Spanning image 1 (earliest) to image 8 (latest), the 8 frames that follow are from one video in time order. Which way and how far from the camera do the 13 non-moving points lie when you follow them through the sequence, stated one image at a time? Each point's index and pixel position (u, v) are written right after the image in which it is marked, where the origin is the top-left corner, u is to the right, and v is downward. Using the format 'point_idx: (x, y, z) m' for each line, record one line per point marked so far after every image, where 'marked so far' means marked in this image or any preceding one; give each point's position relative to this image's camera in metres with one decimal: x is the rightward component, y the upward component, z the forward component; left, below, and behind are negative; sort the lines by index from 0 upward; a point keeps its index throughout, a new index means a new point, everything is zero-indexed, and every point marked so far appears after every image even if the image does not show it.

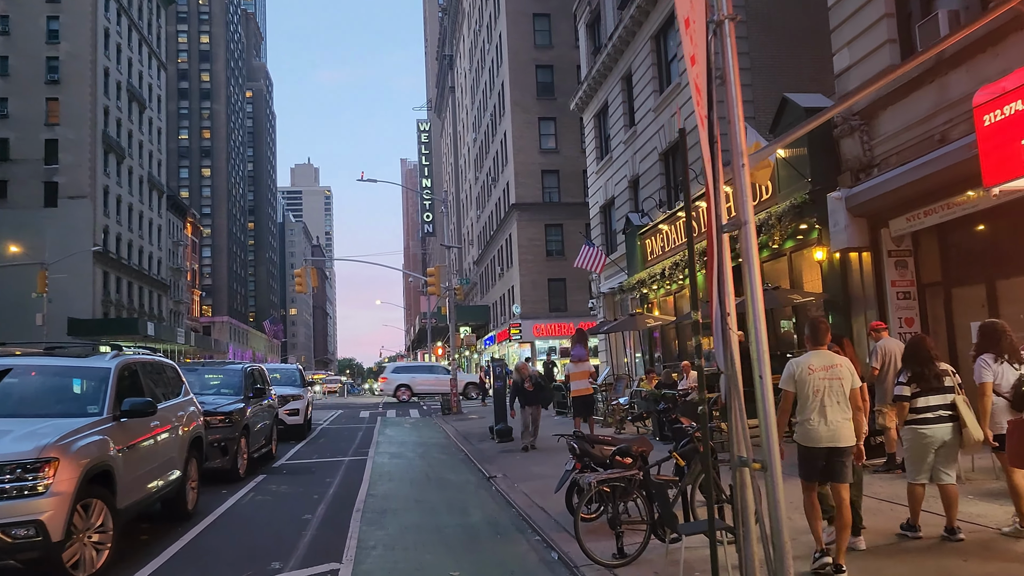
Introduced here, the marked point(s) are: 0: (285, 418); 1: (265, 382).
0: (-5.4, -3.1, +17.5) m
1: (-5.3, -2.0, +15.6) m
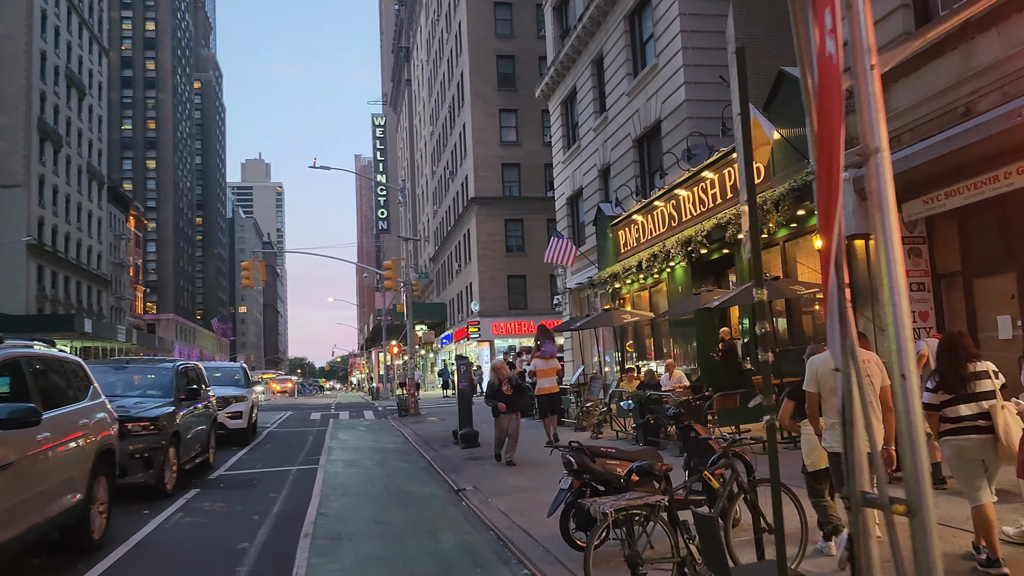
0: (-6.2, -2.9, +15.8) m
1: (-5.9, -1.8, +13.9) m
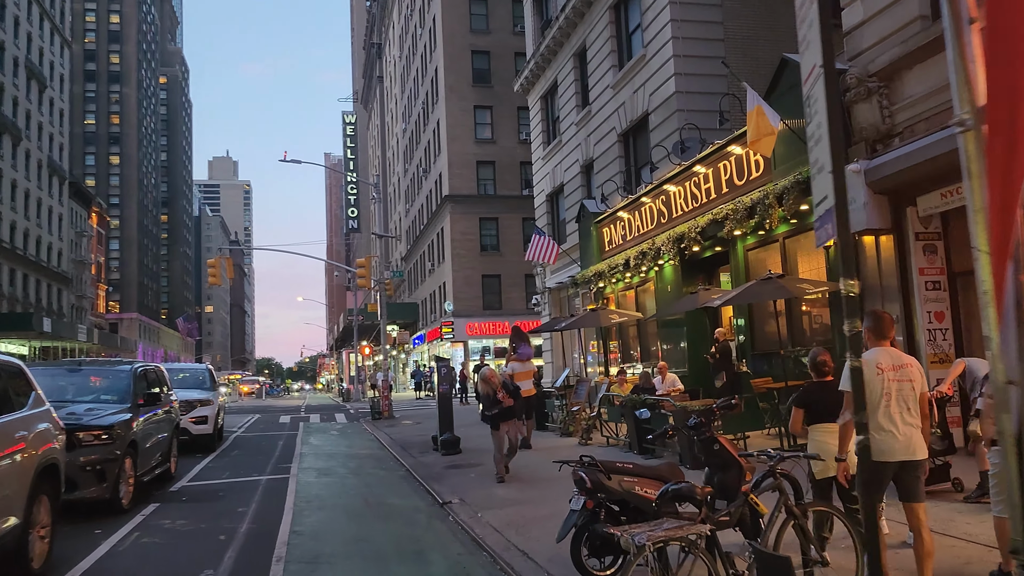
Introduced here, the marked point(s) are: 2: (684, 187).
0: (-6.5, -2.8, +14.8) m
1: (-6.2, -1.7, +12.9) m
2: (+3.6, +2.2, +15.4) m
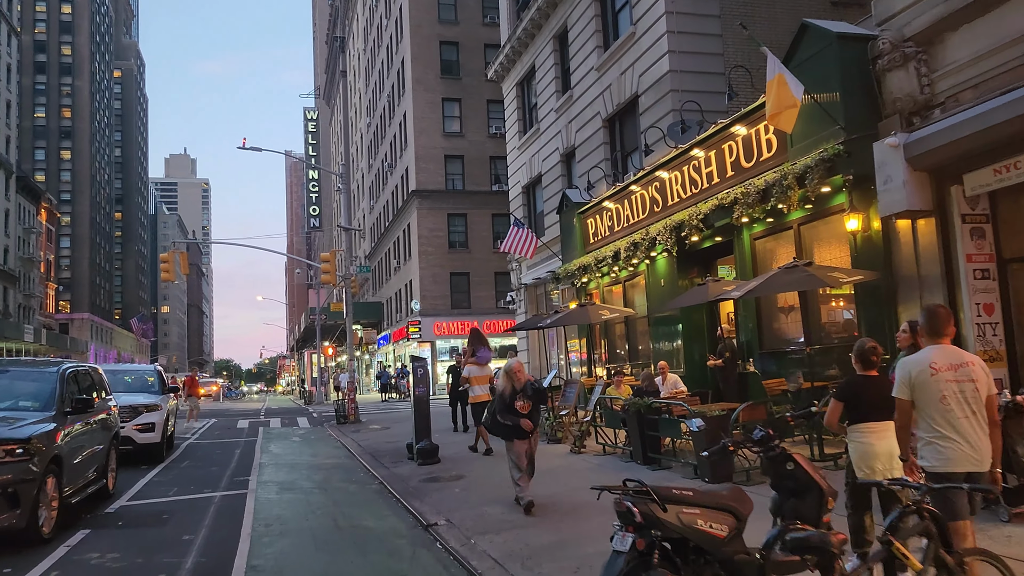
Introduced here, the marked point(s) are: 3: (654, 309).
0: (-6.8, -2.7, +13.1) m
1: (-6.4, -1.5, +11.3) m
2: (+3.3, +2.3, +14.3) m
3: (+3.2, -0.5, +16.0) m
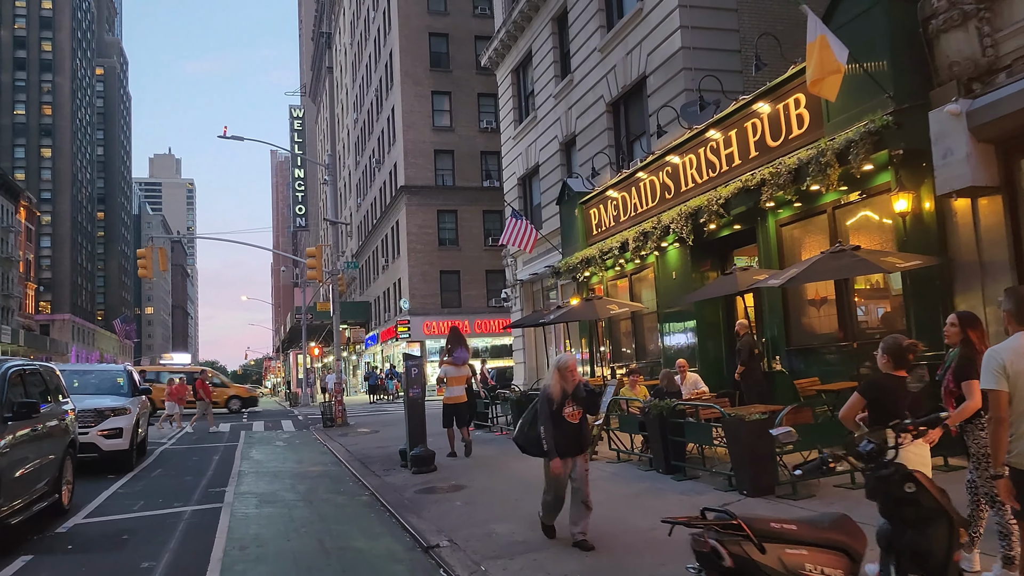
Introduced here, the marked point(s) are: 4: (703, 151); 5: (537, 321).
0: (-6.8, -2.5, +11.9) m
1: (-6.3, -1.4, +10.1) m
2: (+3.3, +2.4, +13.2) m
3: (+3.2, -0.4, +15.0) m
4: (+3.4, +2.5, +12.9) m
5: (+0.6, -0.7, +16.4) m
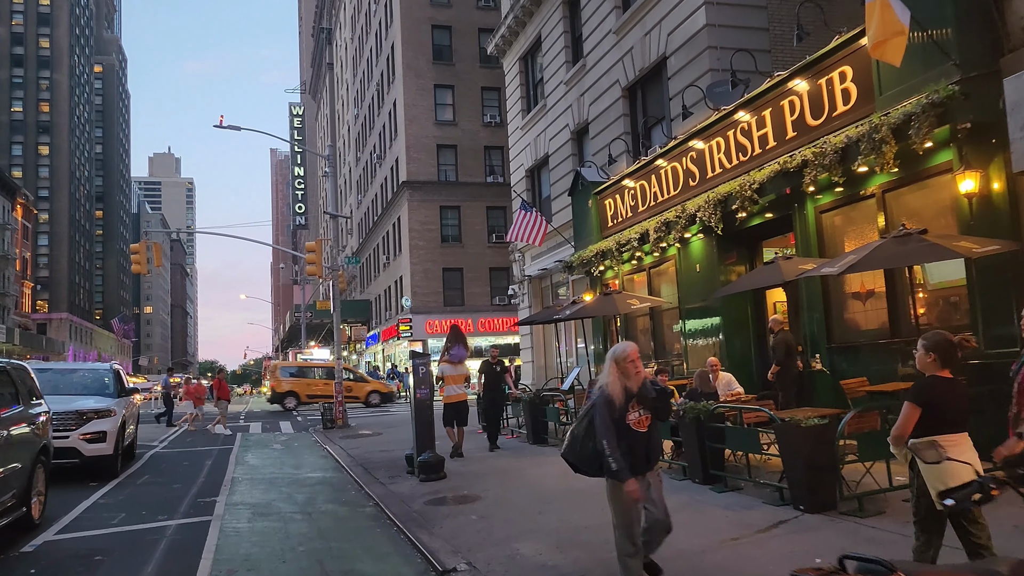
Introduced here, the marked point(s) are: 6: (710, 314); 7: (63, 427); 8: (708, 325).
0: (-6.5, -2.4, +11.0) m
1: (-6.1, -1.3, +9.1) m
2: (+3.6, +2.5, +12.3) m
3: (+3.4, -0.2, +14.1) m
4: (+3.7, +2.6, +12.0) m
5: (+0.8, -0.6, +15.5) m
6: (+3.6, -0.5, +13.3) m
7: (-6.6, -2.0, +10.6) m
8: (+3.6, -0.7, +13.4) m
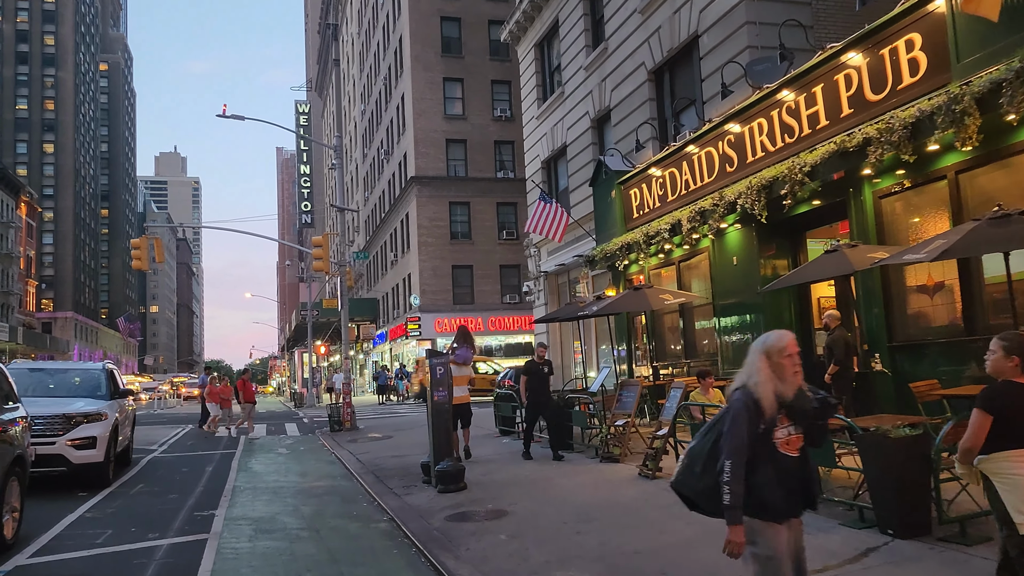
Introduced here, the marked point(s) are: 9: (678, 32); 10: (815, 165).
0: (-6.2, -2.3, +10.1) m
1: (-5.7, -1.2, +8.2) m
2: (+4.0, +2.6, +11.3) m
3: (+3.8, -0.1, +13.1) m
4: (+4.1, +2.7, +11.0) m
5: (+1.2, -0.5, +14.5) m
6: (+4.0, -0.4, +12.3) m
7: (-6.2, -1.9, +9.7) m
8: (+4.0, -0.6, +12.4) m
9: (+3.3, +5.1, +14.4) m
10: (+4.1, +1.7, +9.9) m
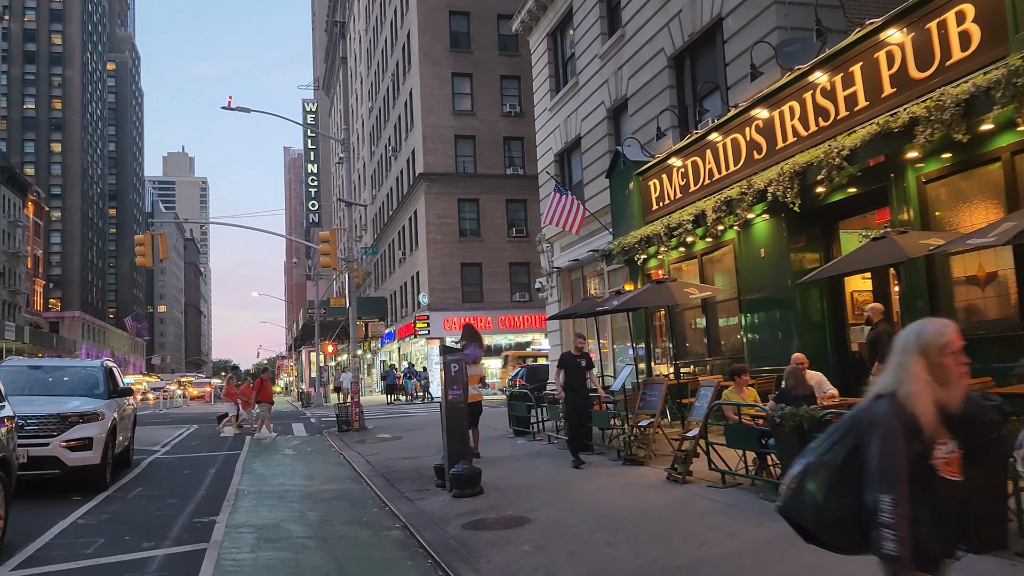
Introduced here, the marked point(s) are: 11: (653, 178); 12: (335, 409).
0: (-5.9, -2.2, +9.6) m
1: (-5.5, -1.1, +7.7) m
2: (+4.2, +2.8, +10.7) m
3: (+4.1, 0.0, +12.5) m
4: (+4.3, +2.8, +10.4) m
5: (+1.5, -0.4, +13.9) m
6: (+4.3, -0.3, +11.7) m
7: (-6.0, -1.8, +9.2) m
8: (+4.3, -0.5, +11.8) m
9: (+3.6, +5.2, +13.8) m
10: (+4.4, +1.8, +9.3) m
11: (+2.9, +2.3, +14.8) m
12: (-4.8, -3.3, +19.6) m
